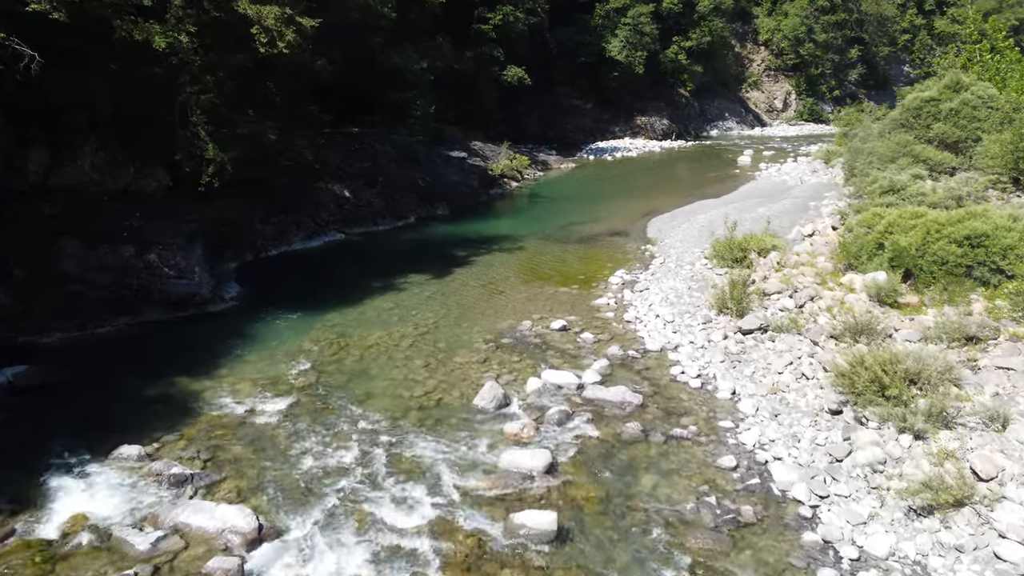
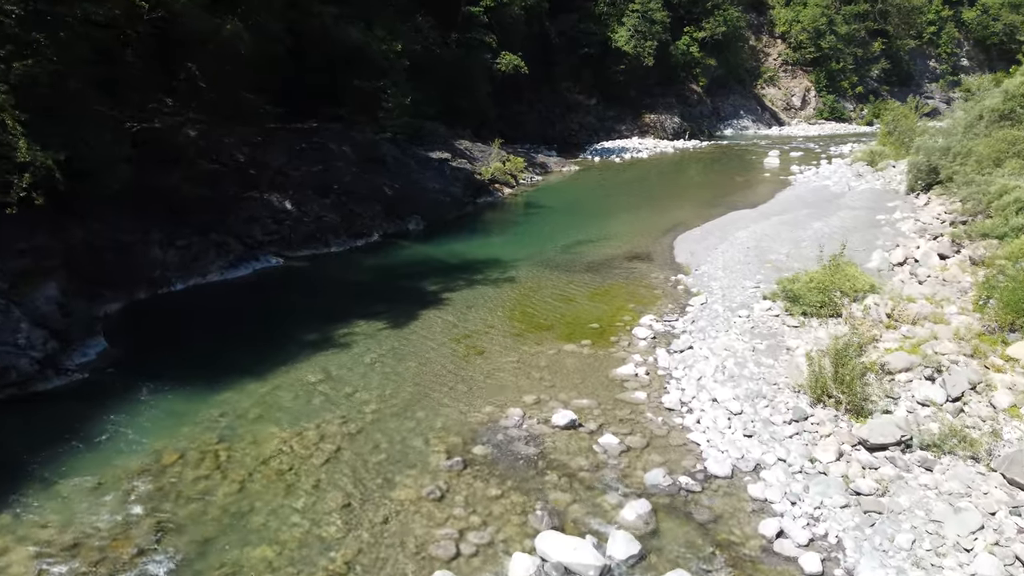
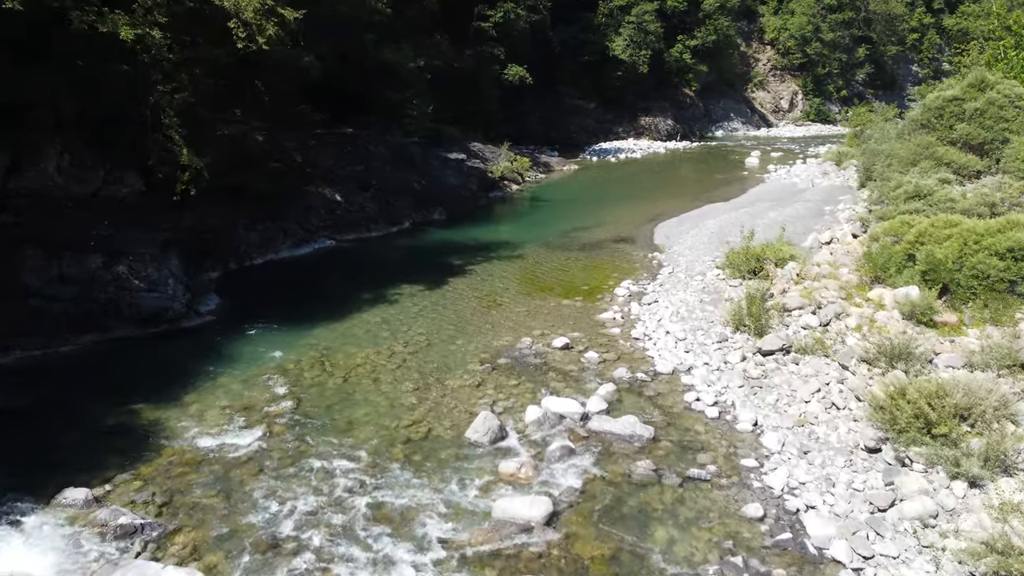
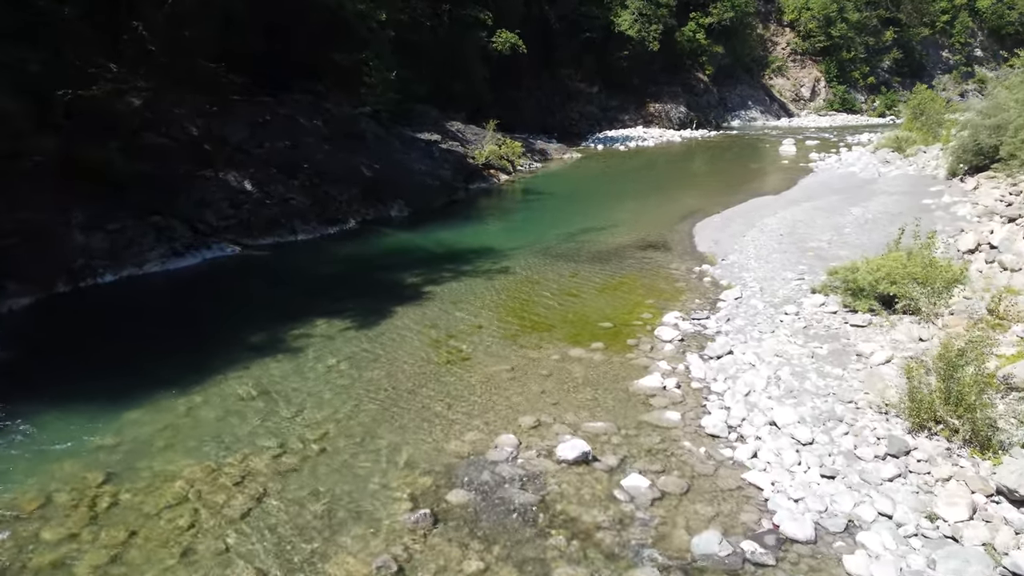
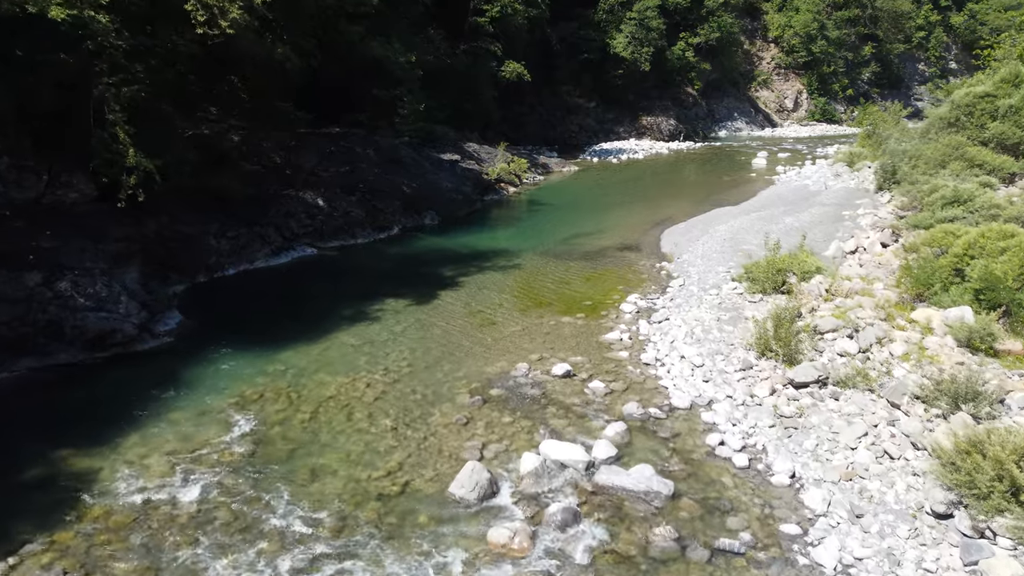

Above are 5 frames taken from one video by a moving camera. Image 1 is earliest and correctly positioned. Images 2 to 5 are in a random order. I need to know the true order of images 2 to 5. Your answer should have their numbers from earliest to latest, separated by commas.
3, 5, 2, 4
